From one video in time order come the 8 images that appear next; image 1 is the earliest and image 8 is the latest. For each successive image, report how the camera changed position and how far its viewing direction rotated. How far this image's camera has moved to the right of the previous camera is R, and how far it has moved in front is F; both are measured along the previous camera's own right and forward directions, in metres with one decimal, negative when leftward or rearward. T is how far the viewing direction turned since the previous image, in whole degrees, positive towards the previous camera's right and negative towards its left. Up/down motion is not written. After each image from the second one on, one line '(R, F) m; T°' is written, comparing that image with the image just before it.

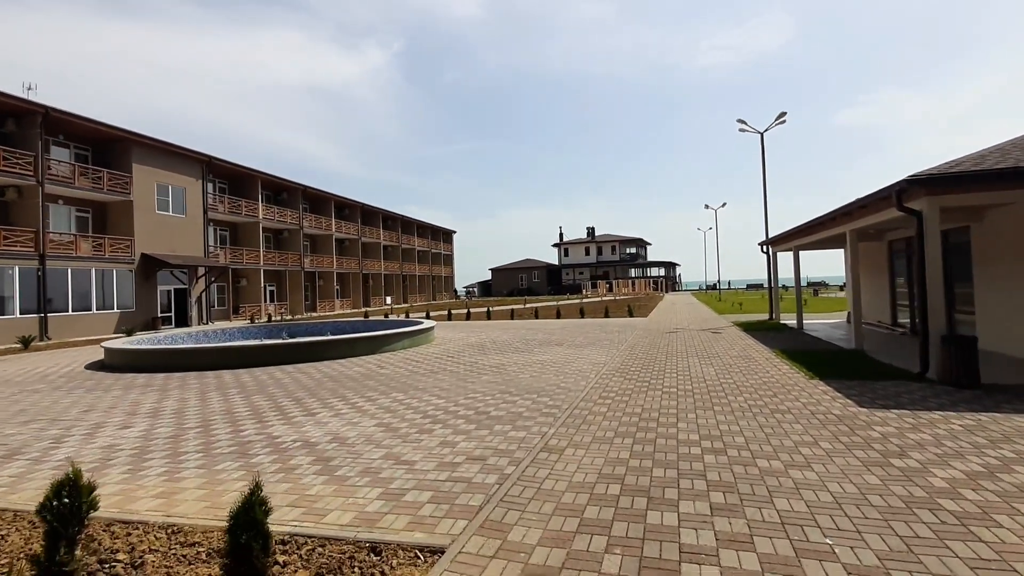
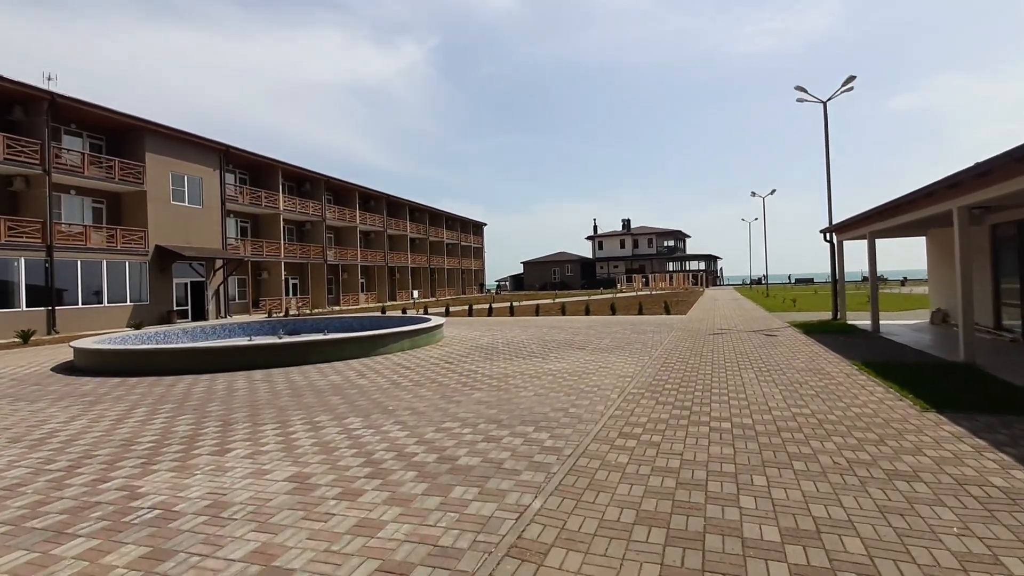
(+0.5, +1.9) m; -4°
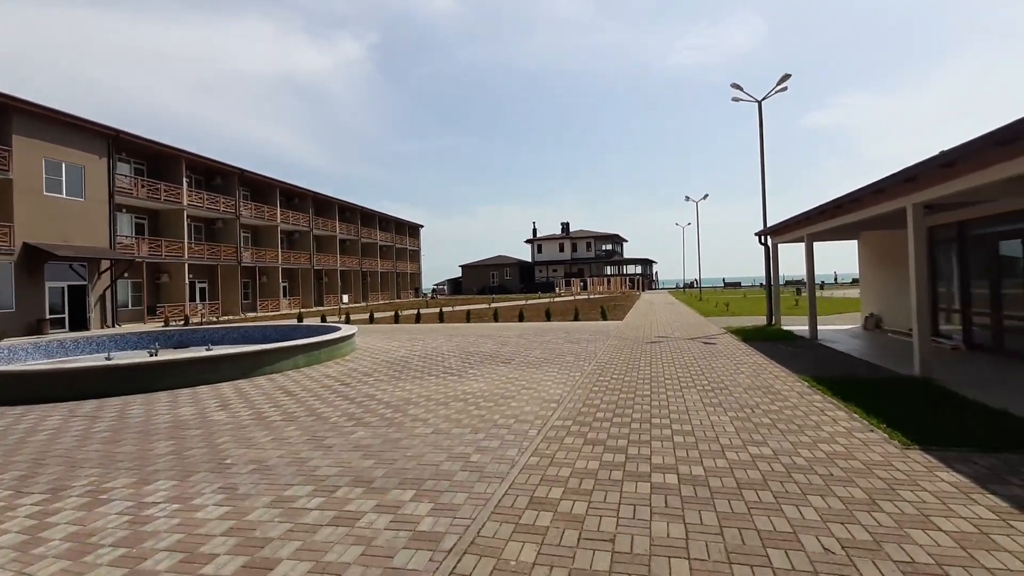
(+0.5, +1.4) m; +7°
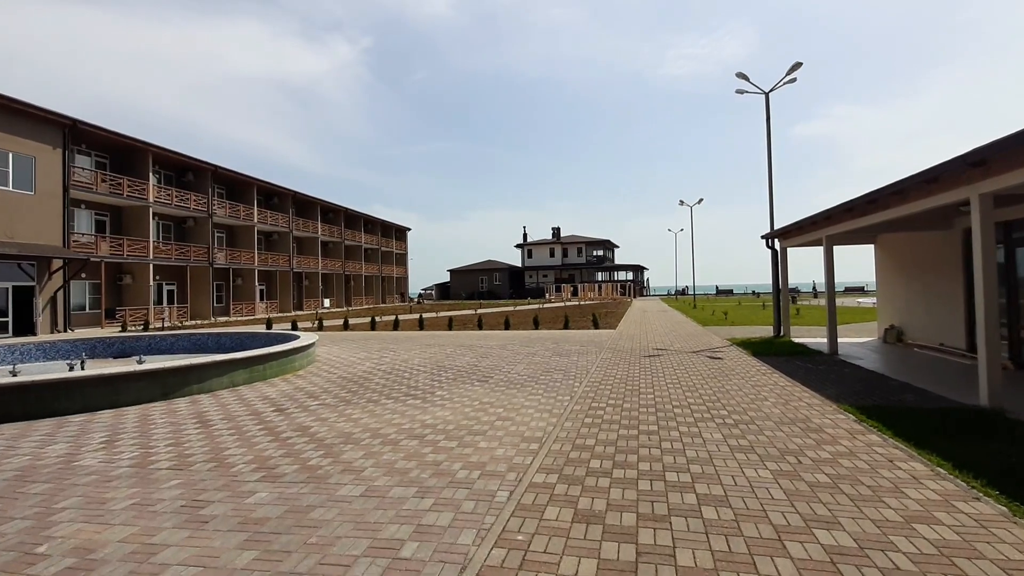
(+0.2, +1.5) m; +1°
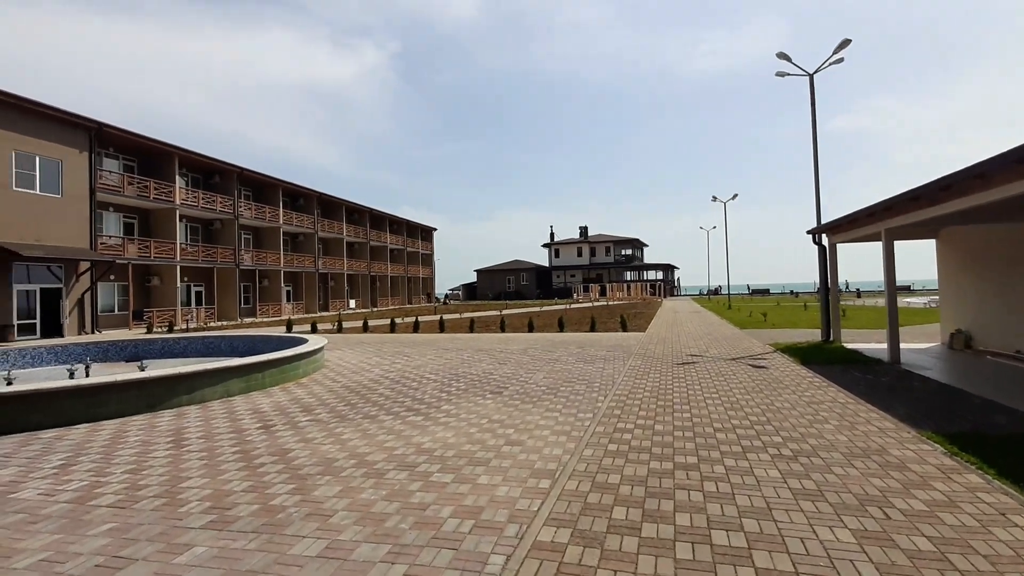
(+0.2, +0.9) m; -3°
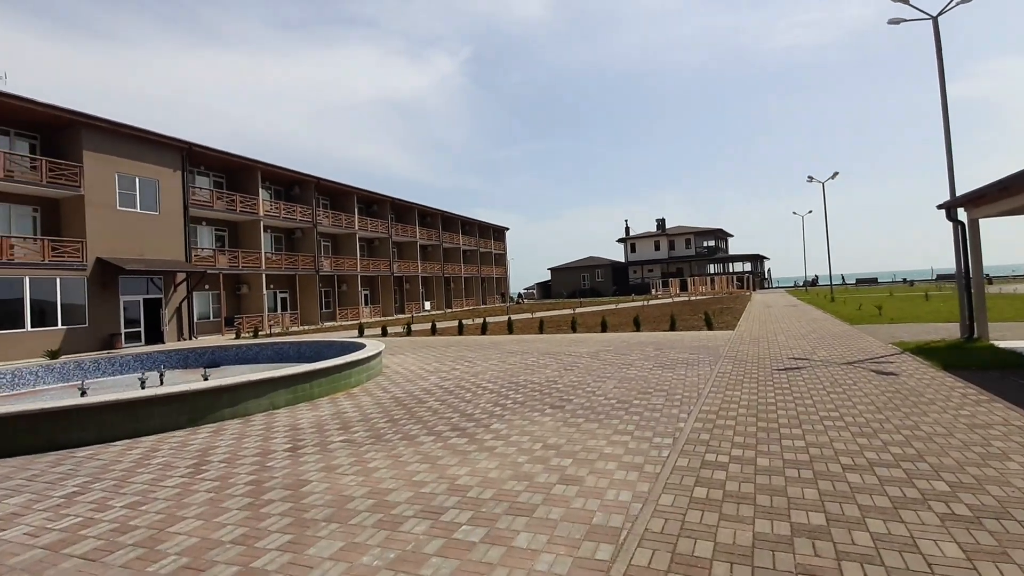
(+0.2, +1.0) m; -9°
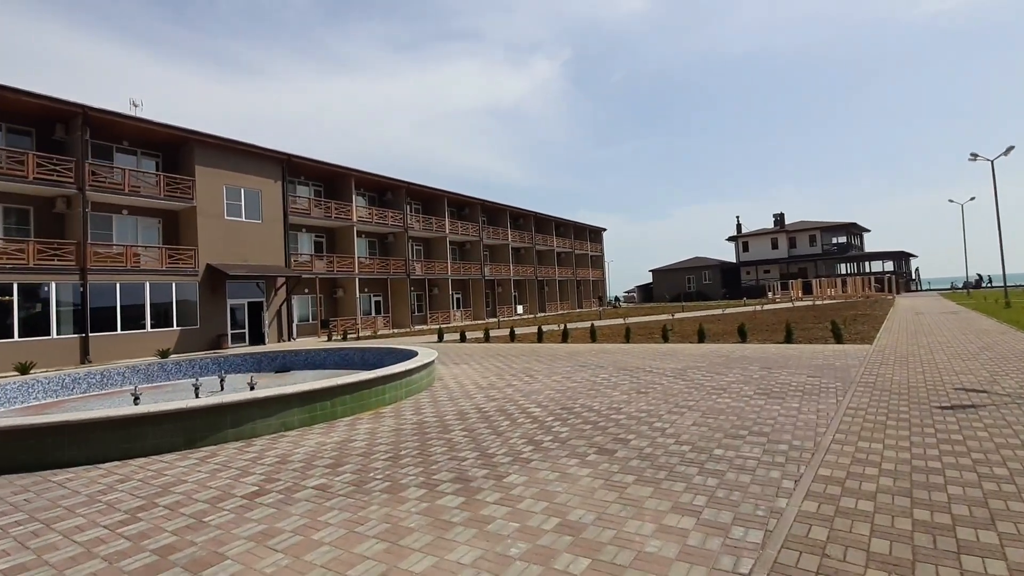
(+0.7, +1.6) m; -12°
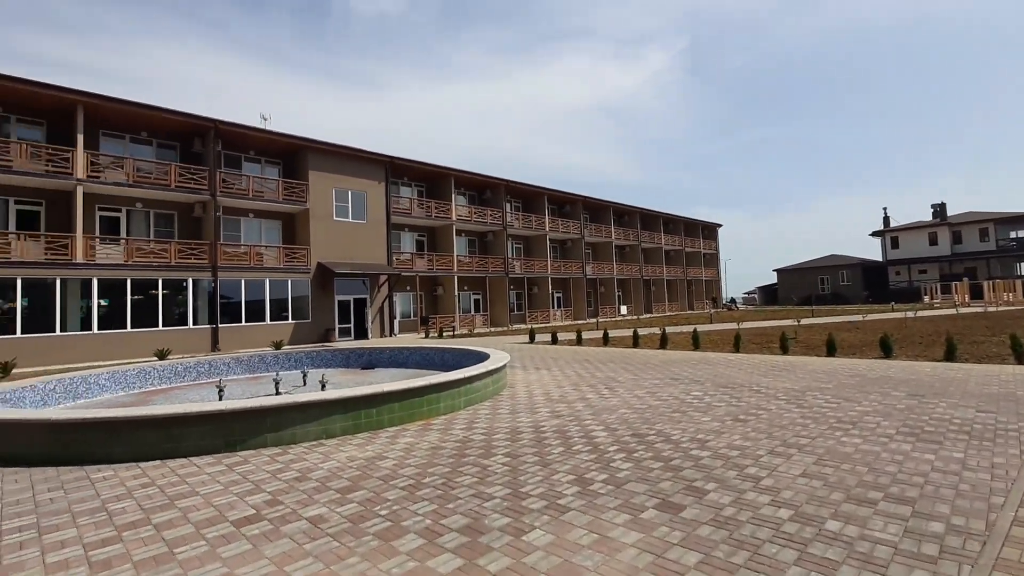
(+0.6, +1.0) m; -12°
